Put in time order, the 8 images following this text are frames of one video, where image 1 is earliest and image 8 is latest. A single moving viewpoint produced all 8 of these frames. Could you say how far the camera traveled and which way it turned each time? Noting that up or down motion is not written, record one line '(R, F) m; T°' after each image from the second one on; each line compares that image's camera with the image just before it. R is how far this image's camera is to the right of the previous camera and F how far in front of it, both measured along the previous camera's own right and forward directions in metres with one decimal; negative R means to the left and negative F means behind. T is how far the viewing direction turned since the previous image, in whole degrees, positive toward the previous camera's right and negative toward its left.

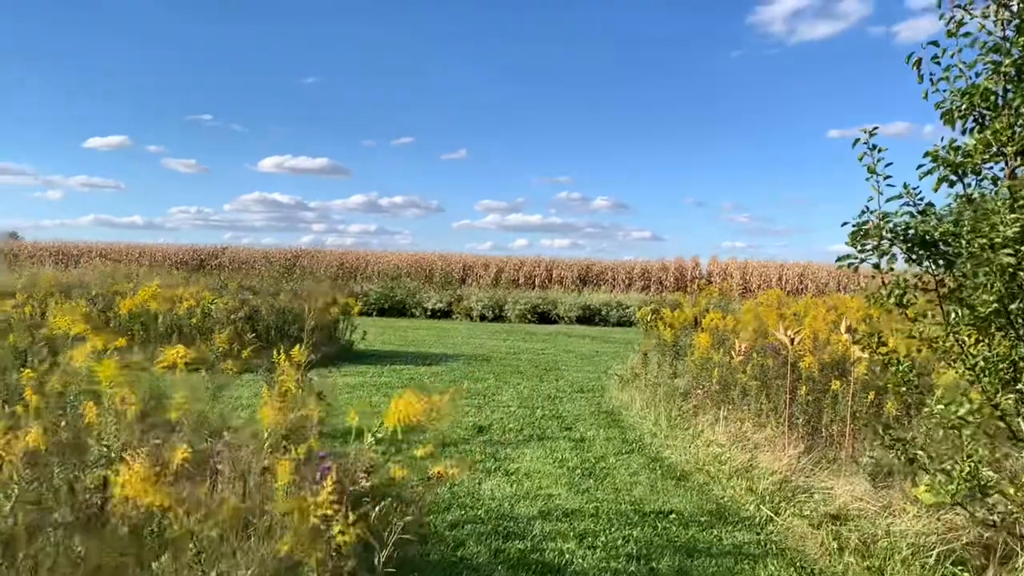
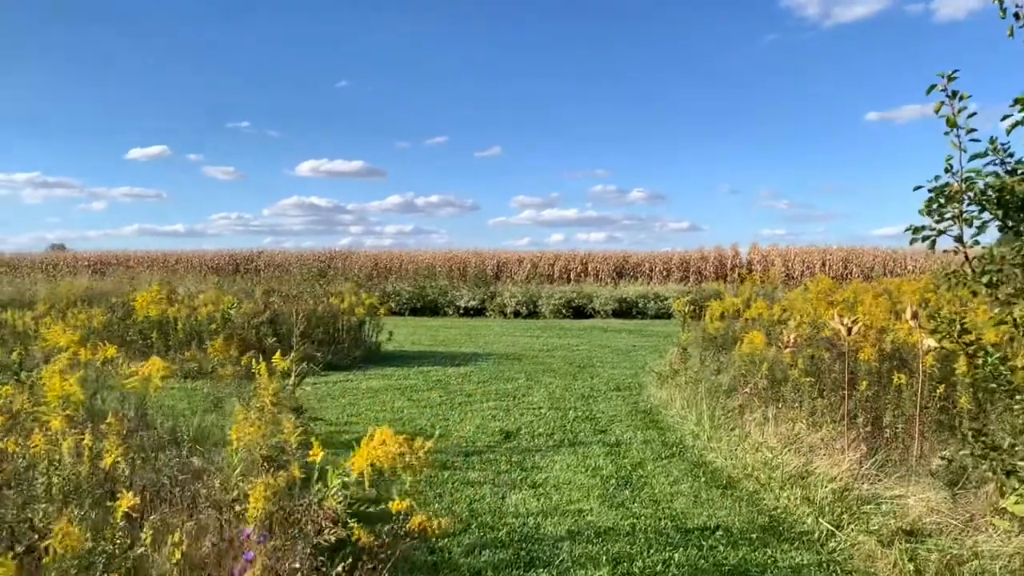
(+0.1, +0.4) m; -3°
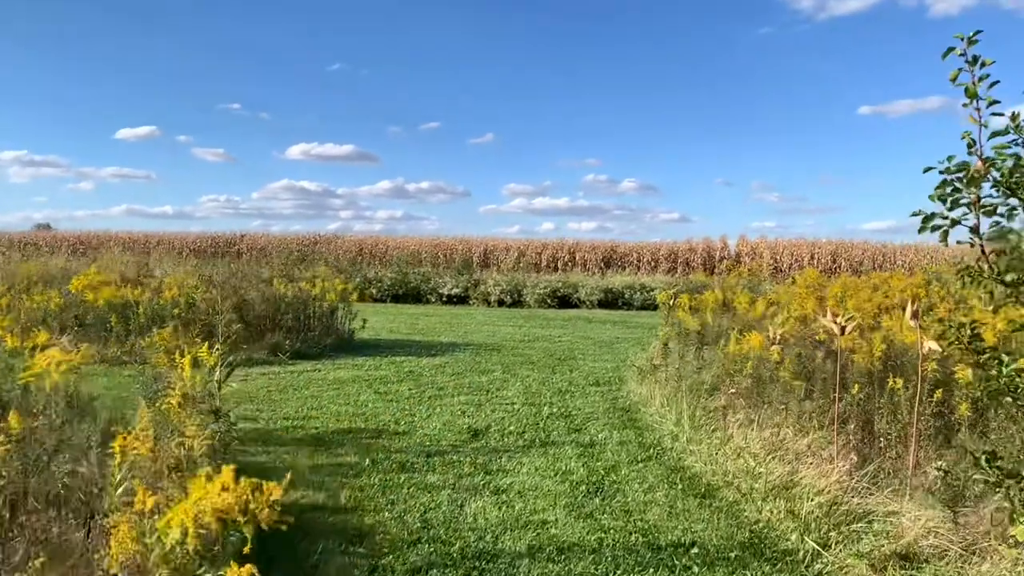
(+0.1, +0.3) m; +1°
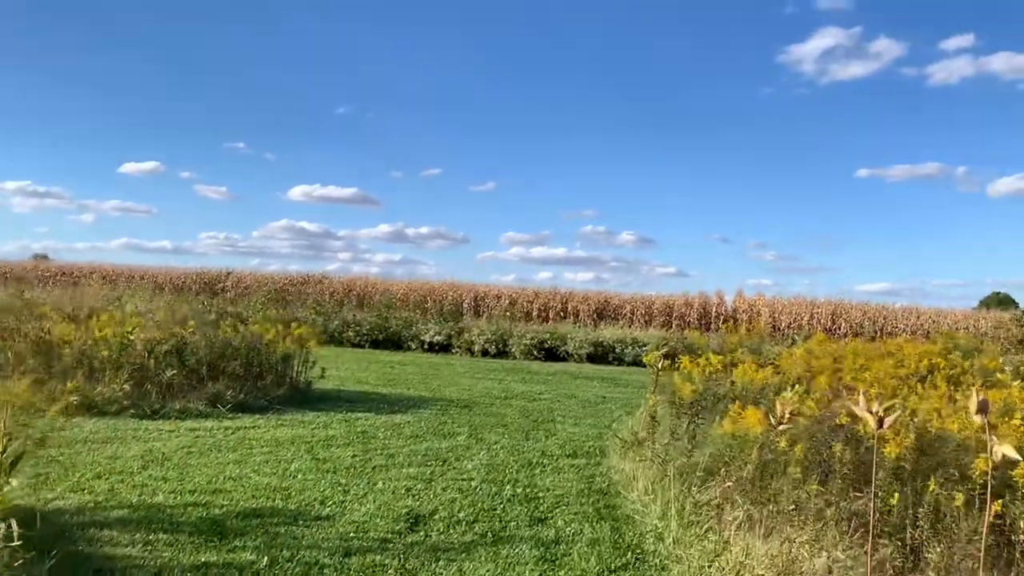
(+0.2, +0.7) m; 0°
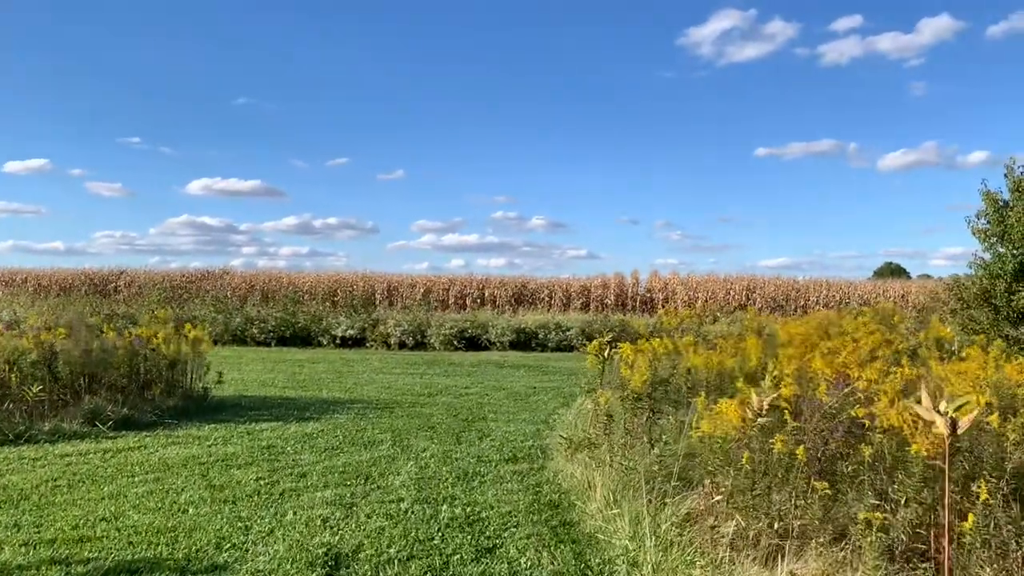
(-0.1, +0.6) m; +6°
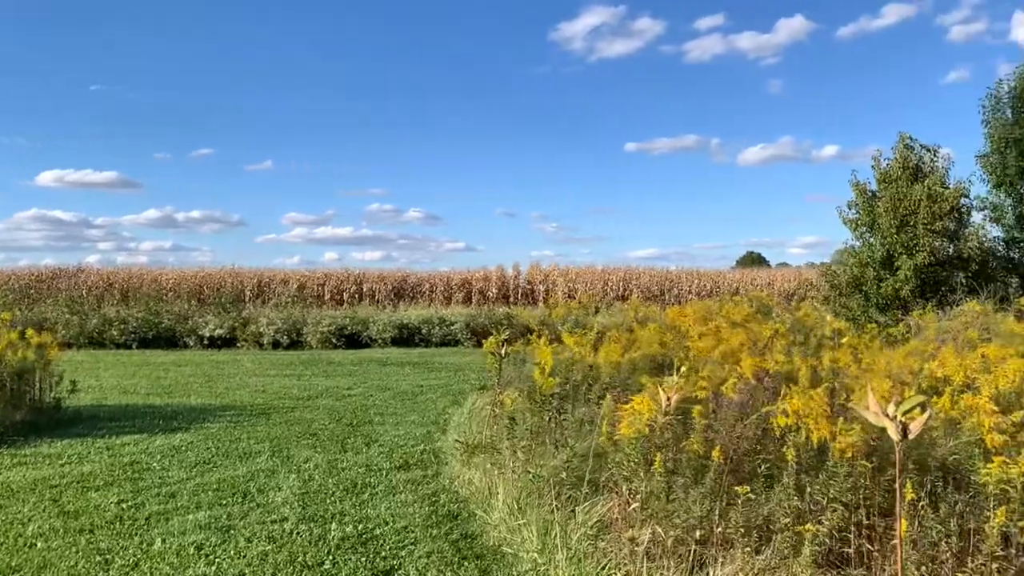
(-0.1, +0.2) m; +8°
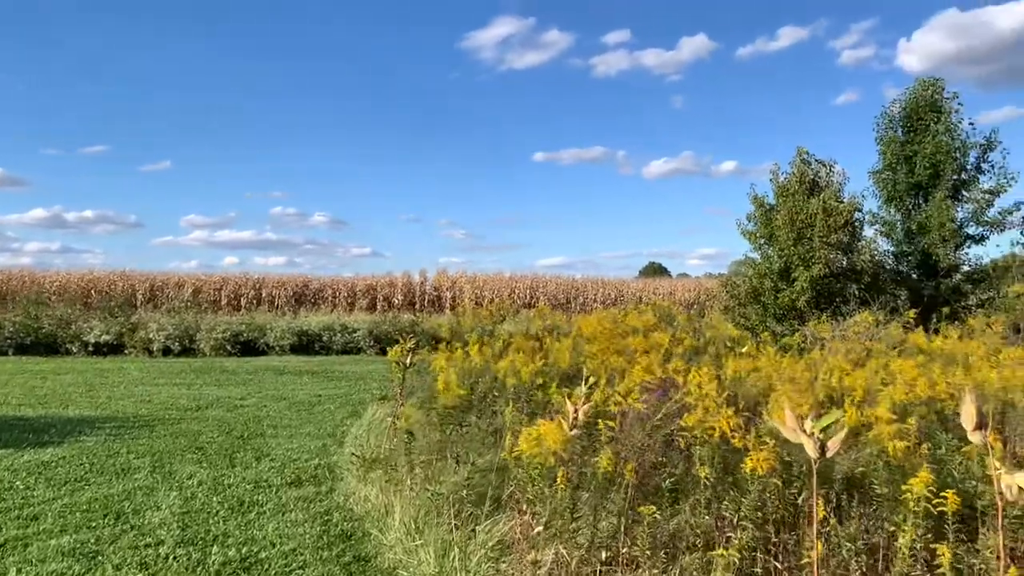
(0.0, +0.2) m; +6°
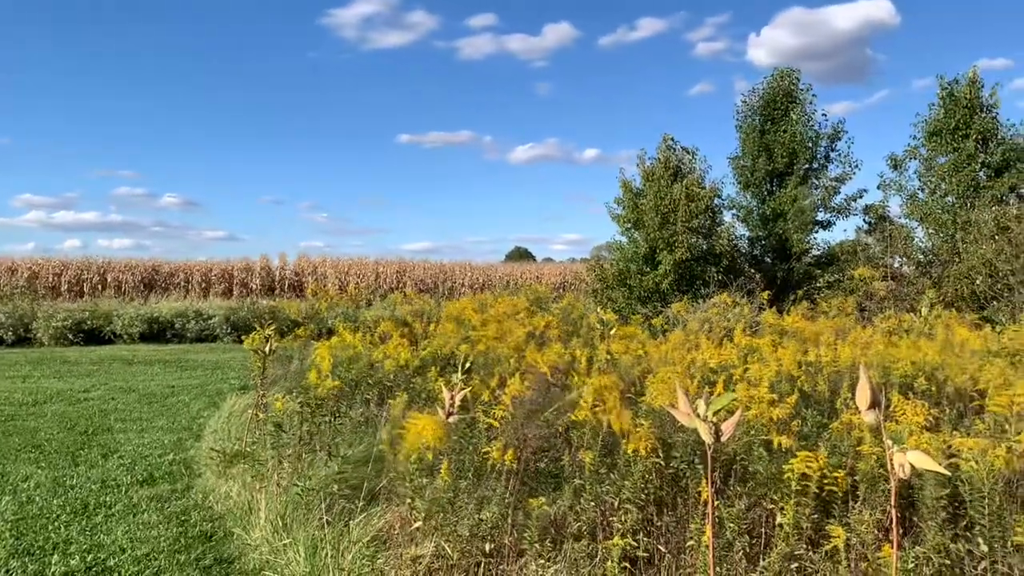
(0.0, +0.1) m; +9°
